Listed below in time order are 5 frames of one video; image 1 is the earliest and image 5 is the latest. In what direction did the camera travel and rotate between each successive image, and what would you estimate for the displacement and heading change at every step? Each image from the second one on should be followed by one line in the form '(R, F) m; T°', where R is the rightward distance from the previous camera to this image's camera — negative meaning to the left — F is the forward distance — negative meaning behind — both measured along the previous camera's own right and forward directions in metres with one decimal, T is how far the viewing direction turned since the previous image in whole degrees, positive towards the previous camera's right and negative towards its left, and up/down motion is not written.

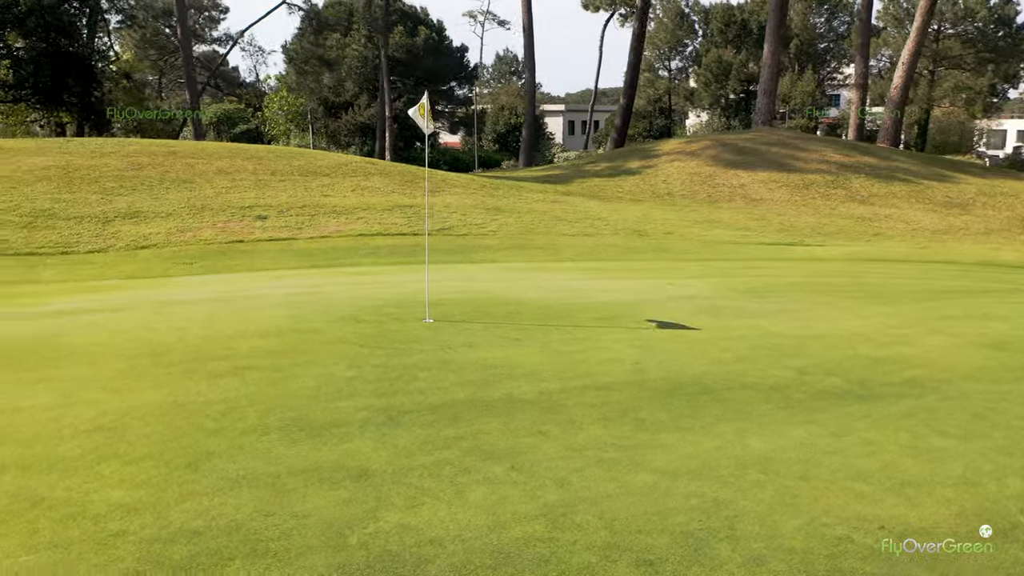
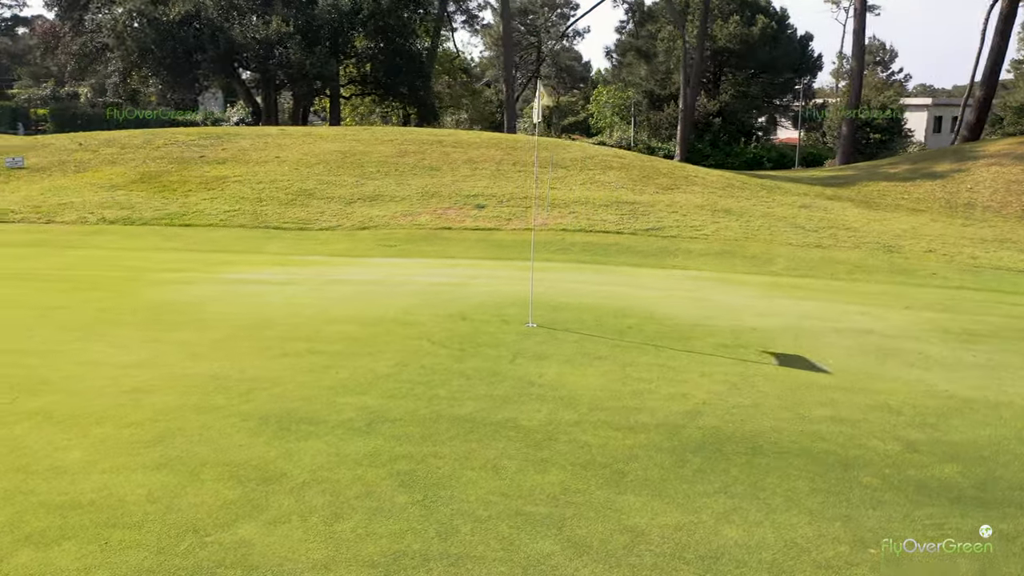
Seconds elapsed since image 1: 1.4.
(+2.0, +1.1) m; -24°
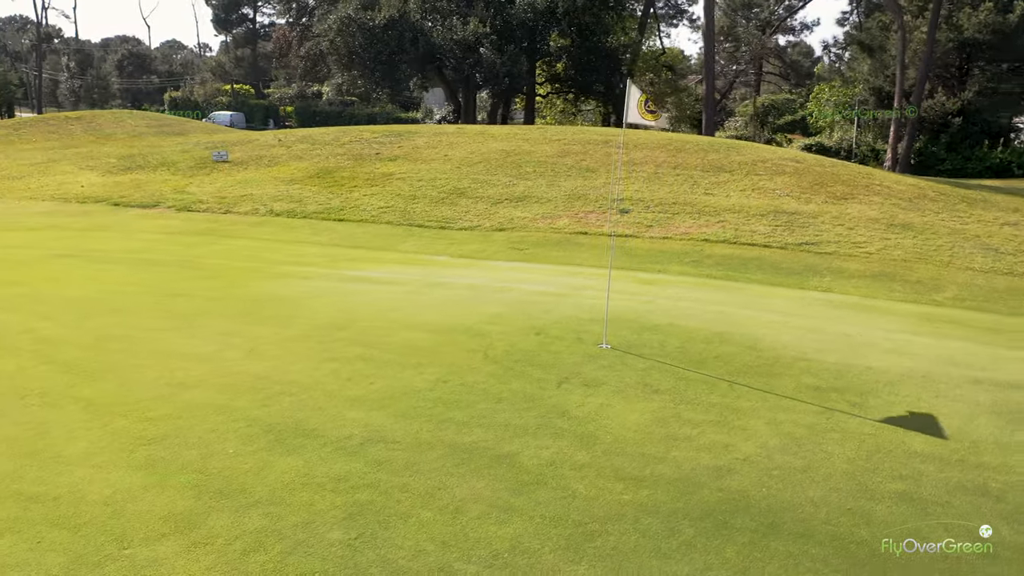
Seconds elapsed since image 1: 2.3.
(+1.2, +0.6) m; -15°
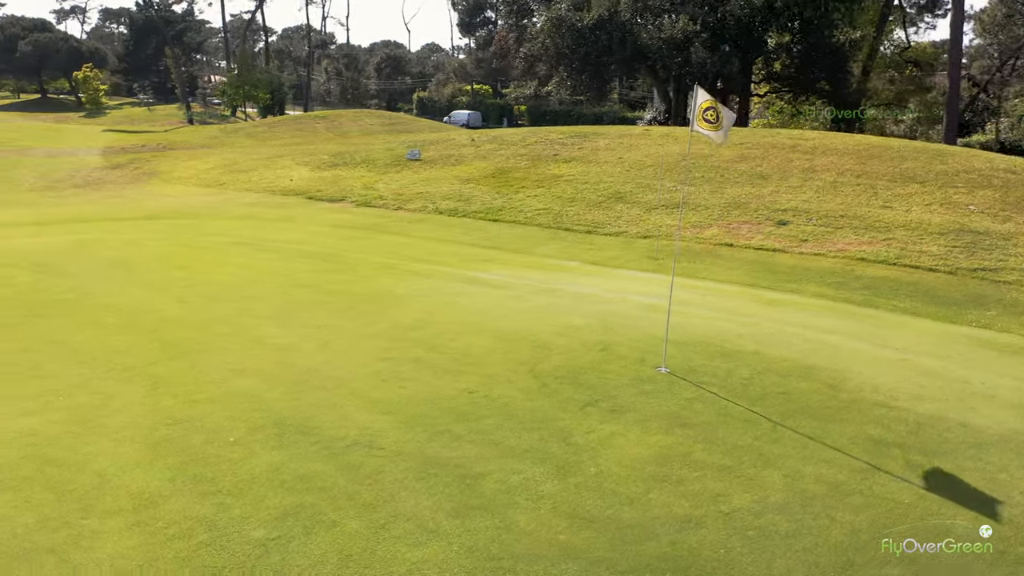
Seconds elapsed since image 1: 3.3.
(+1.4, +0.4) m; -16°
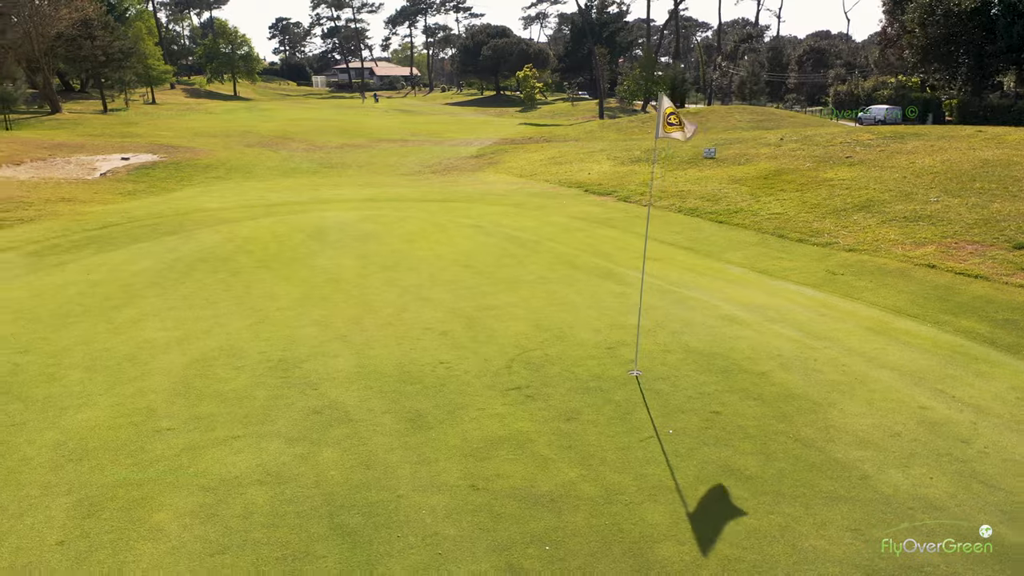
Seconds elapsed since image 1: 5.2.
(+3.4, +0.2) m; -29°
